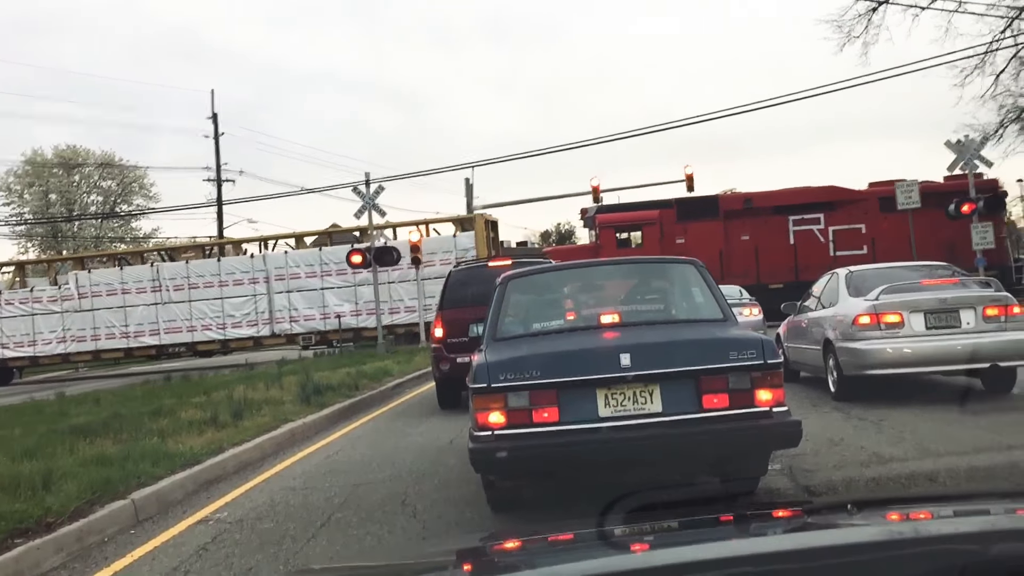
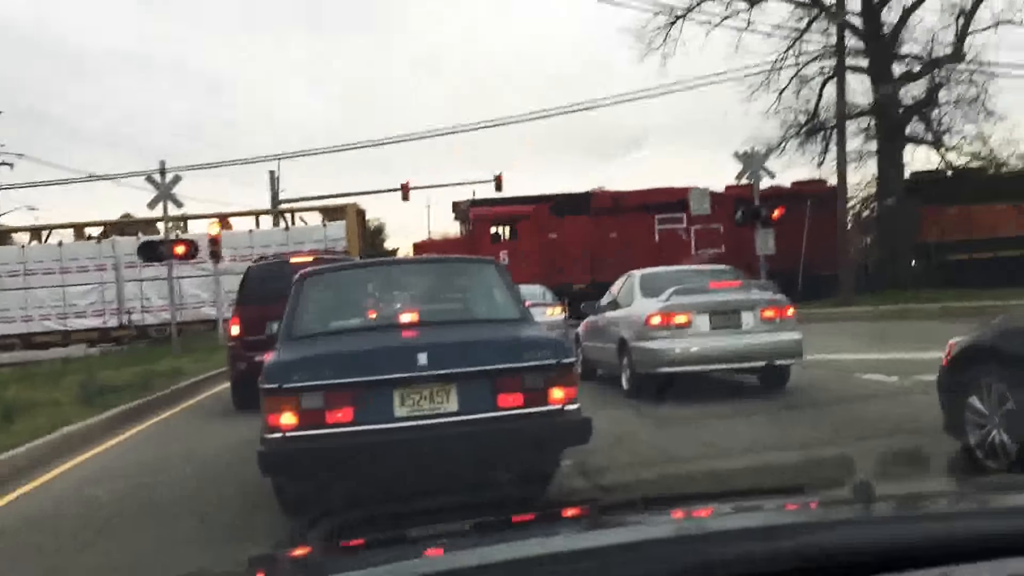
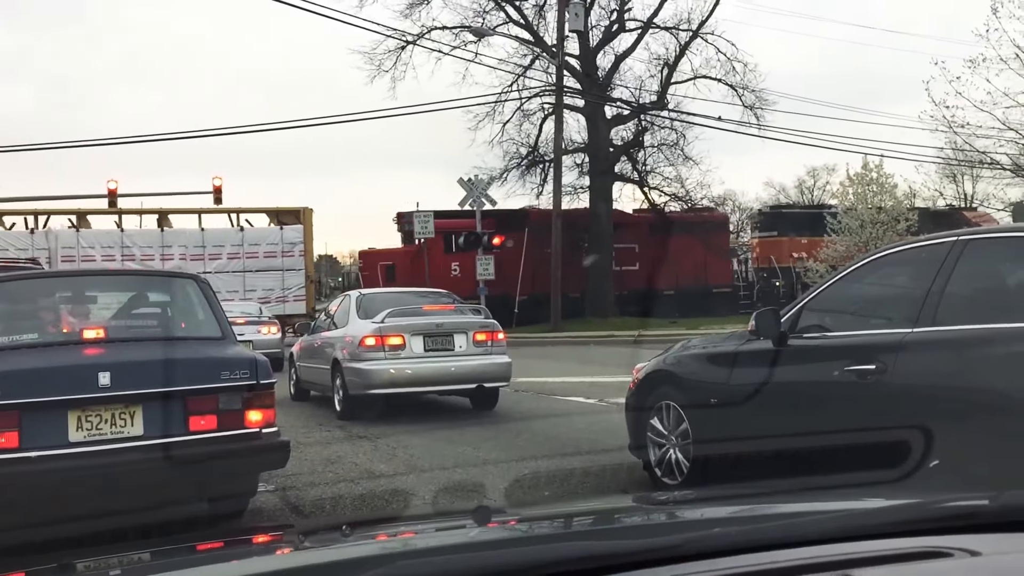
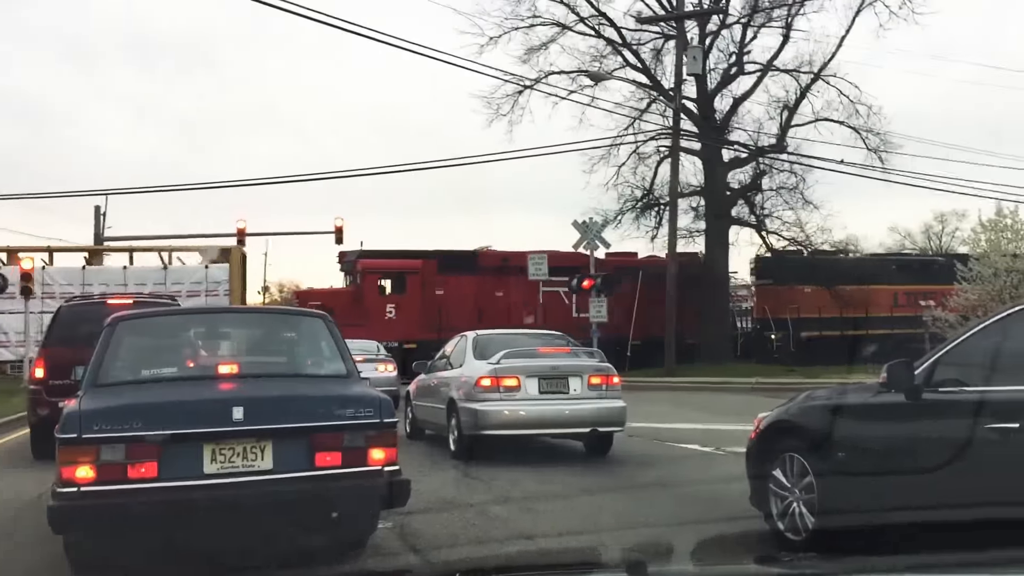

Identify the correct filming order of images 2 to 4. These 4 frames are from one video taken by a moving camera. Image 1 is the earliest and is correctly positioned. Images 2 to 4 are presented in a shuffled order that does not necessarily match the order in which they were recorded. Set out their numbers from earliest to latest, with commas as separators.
2, 4, 3
